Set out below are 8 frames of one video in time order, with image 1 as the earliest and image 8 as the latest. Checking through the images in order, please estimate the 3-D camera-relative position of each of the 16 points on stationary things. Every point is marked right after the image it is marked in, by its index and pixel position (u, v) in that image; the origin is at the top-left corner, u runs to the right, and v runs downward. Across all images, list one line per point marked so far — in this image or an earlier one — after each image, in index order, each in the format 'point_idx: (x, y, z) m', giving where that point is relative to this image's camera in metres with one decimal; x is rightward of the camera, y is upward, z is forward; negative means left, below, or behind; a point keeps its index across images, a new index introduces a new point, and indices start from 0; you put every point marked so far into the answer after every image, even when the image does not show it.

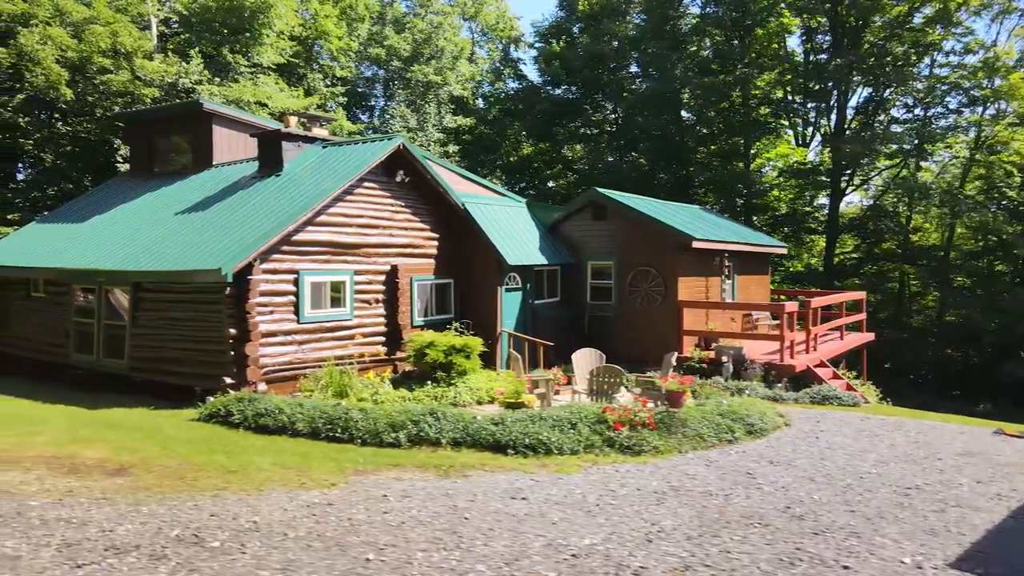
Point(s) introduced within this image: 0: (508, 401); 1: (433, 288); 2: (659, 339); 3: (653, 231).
0: (0.0, -1.5, +10.0) m
1: (-1.6, 0.0, +15.5) m
2: (+3.2, -1.1, +15.9) m
3: (+3.1, +1.2, +16.1) m
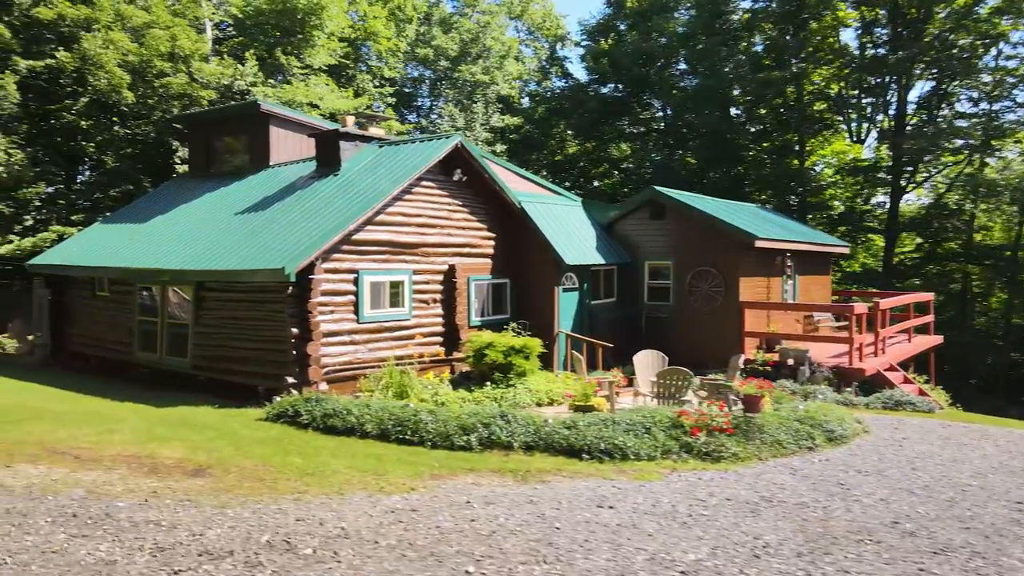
0: (+0.9, -1.5, +9.8) m
1: (-0.5, 0.0, +15.4) m
2: (+4.3, -1.1, +15.5) m
3: (+4.3, +1.2, +15.7) m
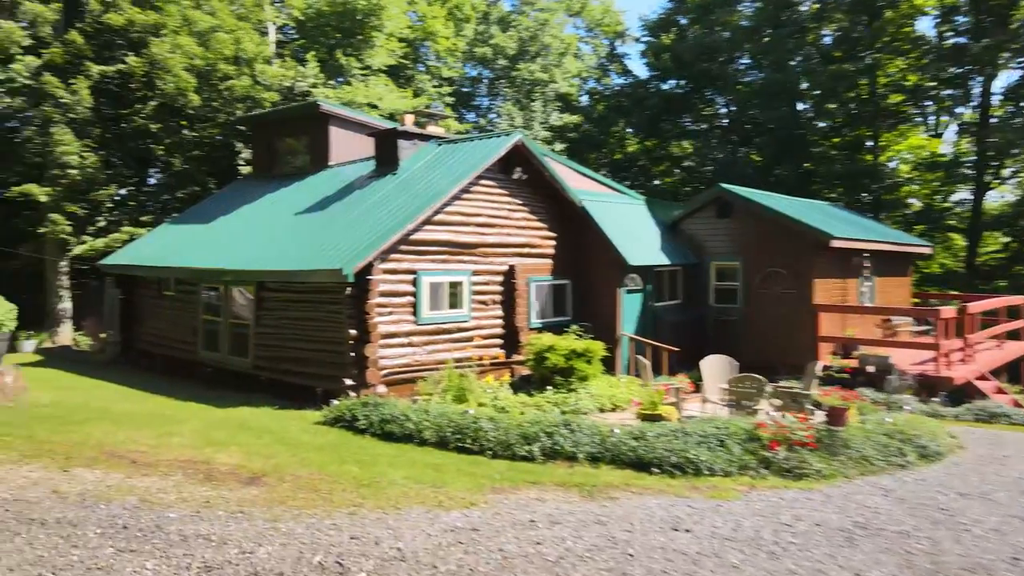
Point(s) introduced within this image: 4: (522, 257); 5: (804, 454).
0: (+1.7, -1.5, +9.3) m
1: (+0.8, 0.0, +15.0) m
2: (+5.6, -1.1, +14.7) m
3: (+5.5, +1.2, +14.9) m
4: (+0.2, +0.6, +14.5) m
5: (+2.9, -1.6, +7.4) m
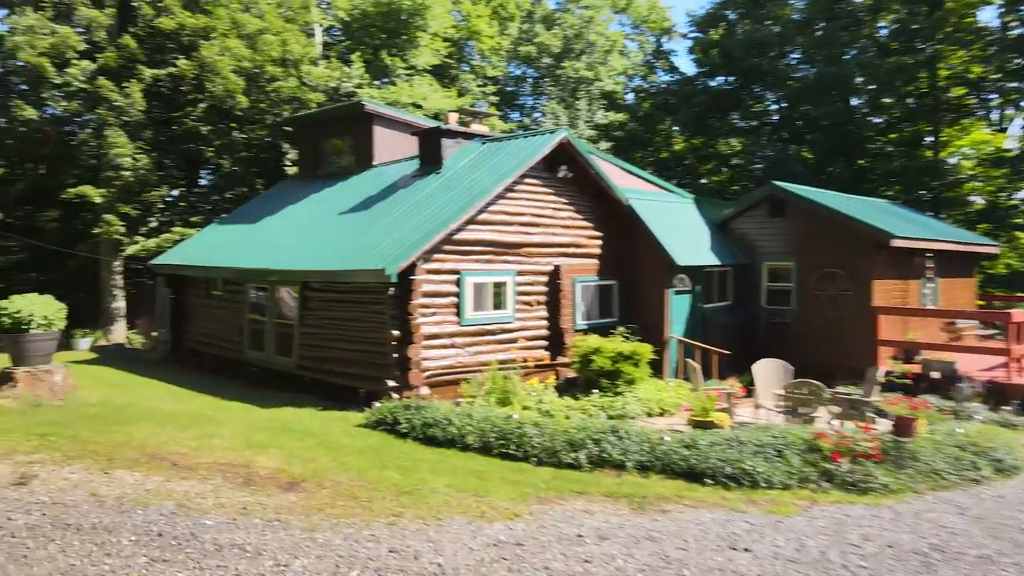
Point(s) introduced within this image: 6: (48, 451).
0: (+2.2, -1.6, +8.9) m
1: (+1.6, 0.0, +14.7) m
2: (+6.4, -1.2, +14.1) m
3: (+6.4, +1.1, +14.3) m
4: (+1.1, +0.6, +14.2) m
5: (+3.3, -1.7, +6.9) m
6: (-4.0, -1.4, +6.4) m
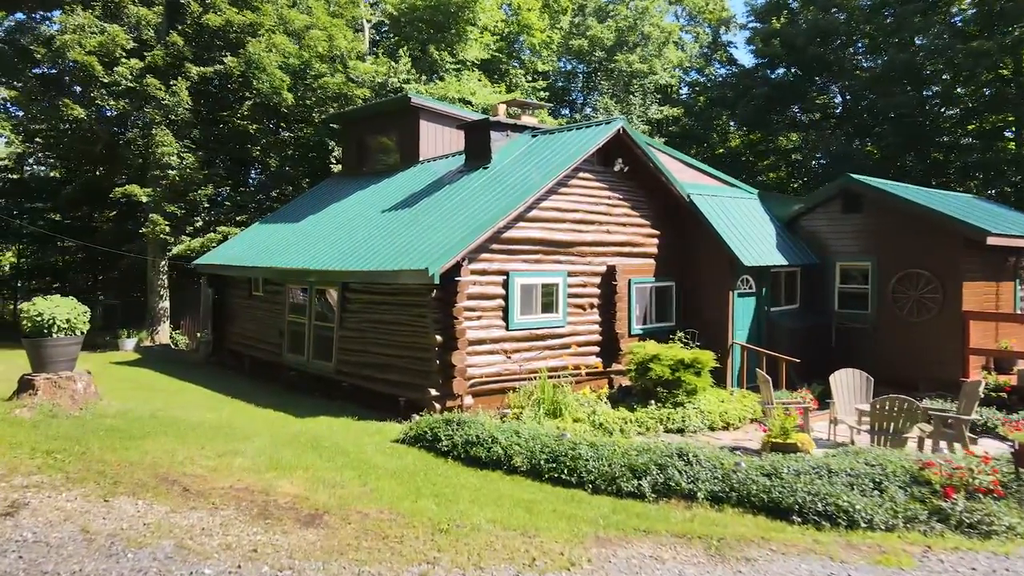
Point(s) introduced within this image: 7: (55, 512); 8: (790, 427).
0: (+2.7, -1.6, +7.9) m
1: (+2.6, -0.1, +13.7) m
2: (+7.3, -1.2, +12.8) m
3: (+7.3, +1.1, +13.0) m
4: (+2.0, +0.6, +13.3) m
5: (+3.7, -1.7, +5.8) m
6: (-3.6, -1.4, +5.8) m
7: (-3.0, -1.5, +4.9) m
8: (+2.9, -1.5, +7.8) m
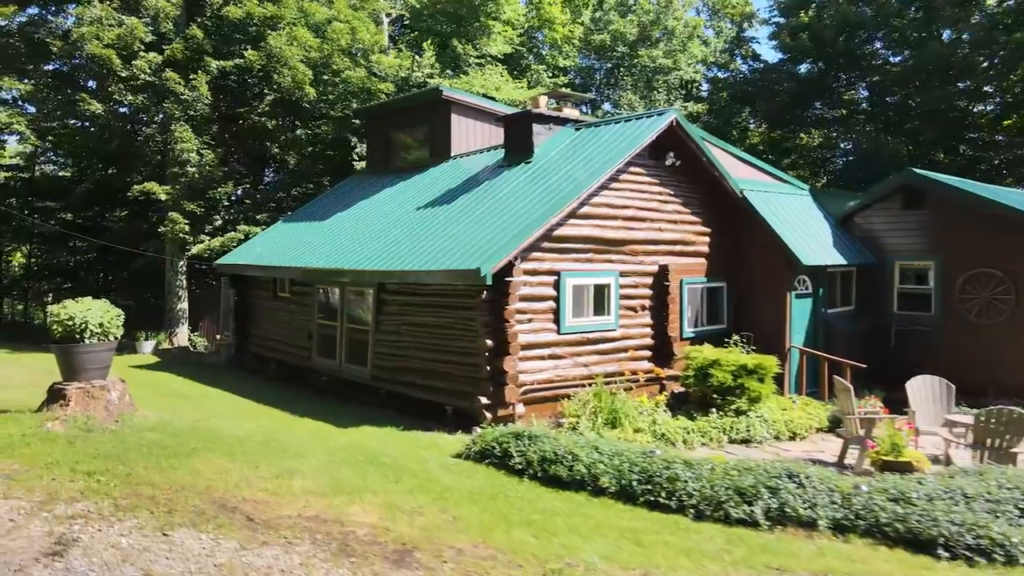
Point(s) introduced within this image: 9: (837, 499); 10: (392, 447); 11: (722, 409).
0: (+3.5, -1.6, +7.2) m
1: (+3.3, -0.1, +13.0) m
2: (+8.1, -1.2, +12.1) m
3: (+8.0, +1.1, +12.3) m
4: (+2.7, +0.5, +12.6) m
5: (+4.5, -1.7, +5.1) m
6: (-2.9, -1.4, +5.2) m
7: (-2.3, -1.5, +4.3) m
8: (+3.7, -1.5, +7.1) m
9: (+2.5, -1.6, +5.7) m
10: (-1.3, -1.7, +7.9) m
11: (+3.1, -1.8, +10.9) m
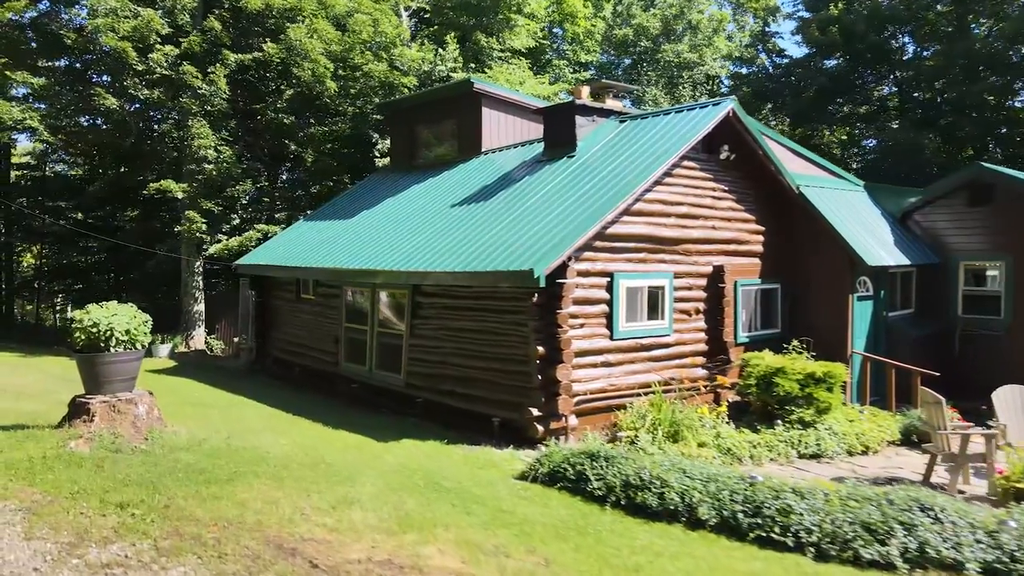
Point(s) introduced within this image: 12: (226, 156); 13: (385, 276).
0: (+4.1, -1.6, +6.4) m
1: (+4.0, -0.1, +12.2) m
2: (+8.7, -1.2, +11.3) m
3: (+8.7, +1.0, +11.5) m
4: (+3.4, +0.5, +11.8) m
5: (+5.1, -1.7, +4.3) m
6: (-2.3, -1.5, +4.4) m
7: (-1.7, -1.5, +3.5) m
8: (+4.3, -1.5, +6.3) m
9: (+3.1, -1.6, +4.9) m
10: (-0.6, -1.7, +7.1) m
11: (+3.7, -1.8, +10.1) m
12: (-7.5, +3.4, +19.5) m
13: (-2.0, +0.2, +11.6) m
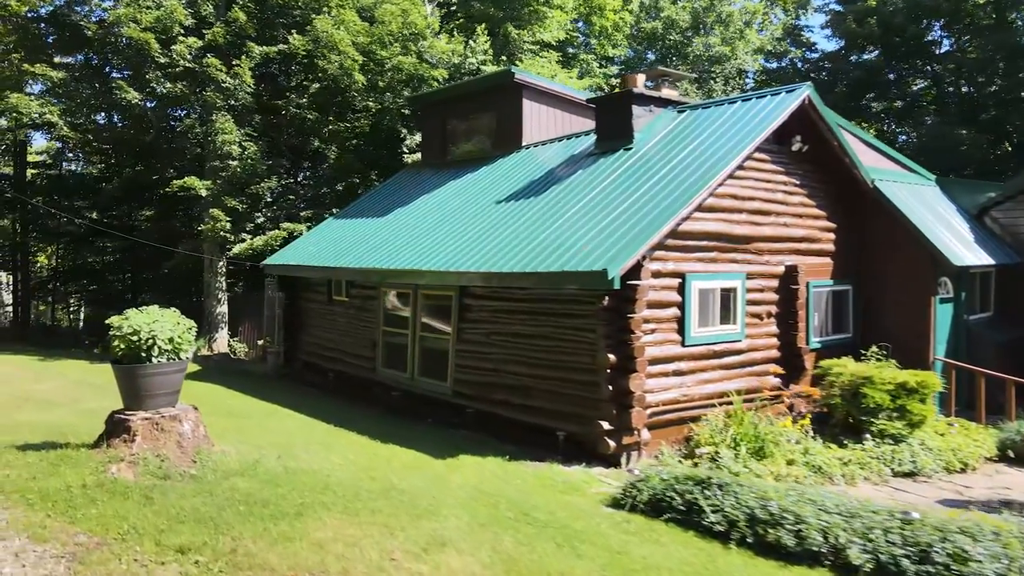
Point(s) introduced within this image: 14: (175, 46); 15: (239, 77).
0: (+4.9, -1.7, +5.5) m
1: (+4.9, -0.1, +11.3) m
2: (+9.5, -1.3, +10.4) m
3: (+9.5, +1.0, +10.6) m
4: (+4.2, +0.5, +10.9) m
5: (+5.8, -1.8, +3.5) m
6: (-1.5, -1.5, +3.7) m
7: (-1.0, -1.5, +2.7) m
8: (+5.1, -1.6, +5.5) m
9: (+3.8, -1.7, +4.1) m
10: (+0.1, -1.7, +6.3) m
11: (+4.5, -1.8, +9.3) m
12: (-6.6, +3.4, +18.8) m
13: (-1.2, +0.2, +10.8) m
14: (-8.3, +6.0, +18.4) m
15: (-6.8, +5.3, +18.6) m
